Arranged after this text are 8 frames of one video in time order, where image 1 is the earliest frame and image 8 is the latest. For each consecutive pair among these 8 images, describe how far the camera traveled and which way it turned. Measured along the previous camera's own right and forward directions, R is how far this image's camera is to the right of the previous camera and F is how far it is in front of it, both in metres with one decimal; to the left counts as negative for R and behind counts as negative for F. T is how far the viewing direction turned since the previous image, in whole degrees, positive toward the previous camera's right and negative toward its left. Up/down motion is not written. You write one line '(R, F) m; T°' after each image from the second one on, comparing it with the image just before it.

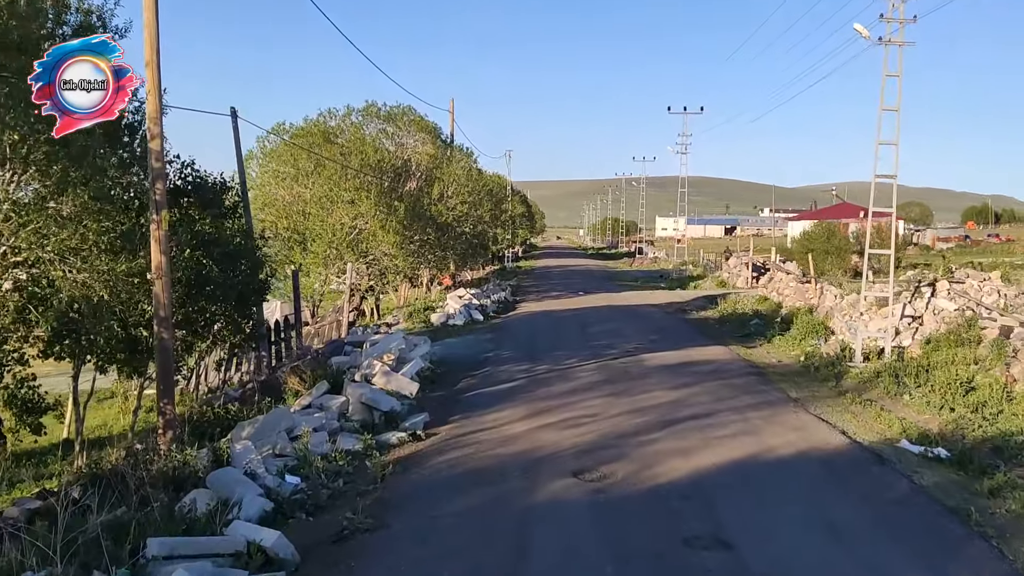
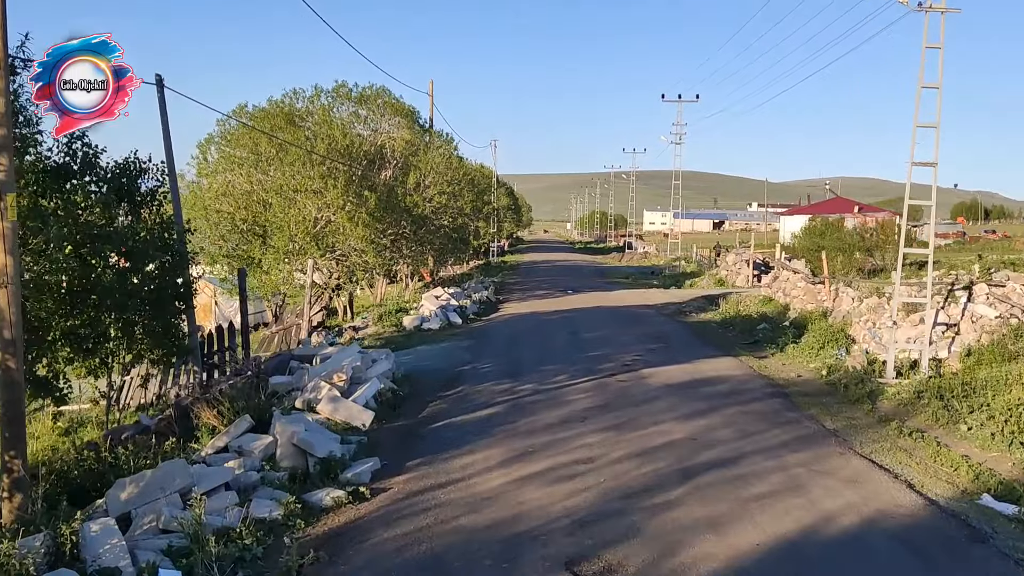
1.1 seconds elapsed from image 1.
(+0.1, +2.3) m; +1°
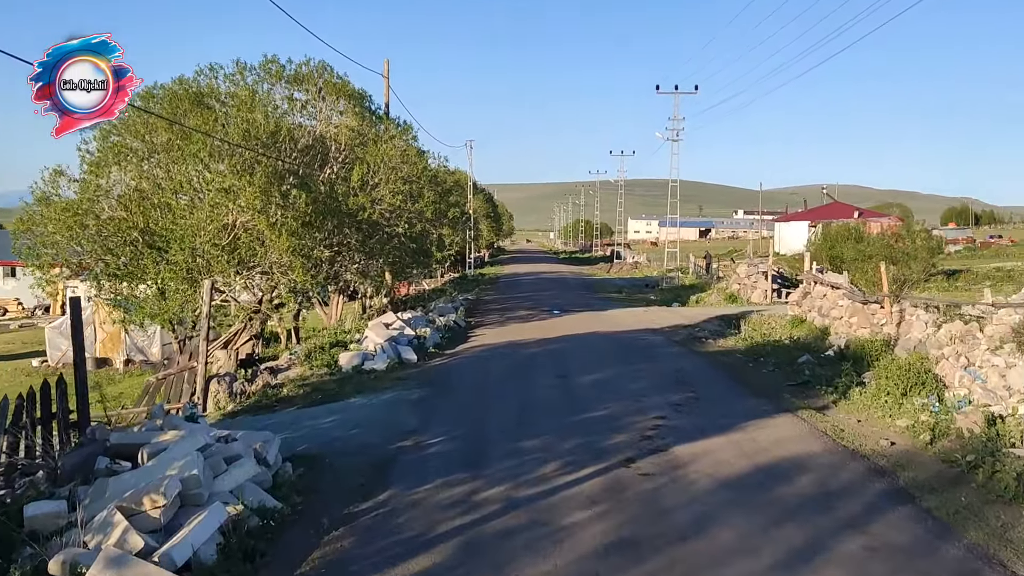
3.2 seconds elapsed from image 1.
(+0.2, +4.7) m; +1°
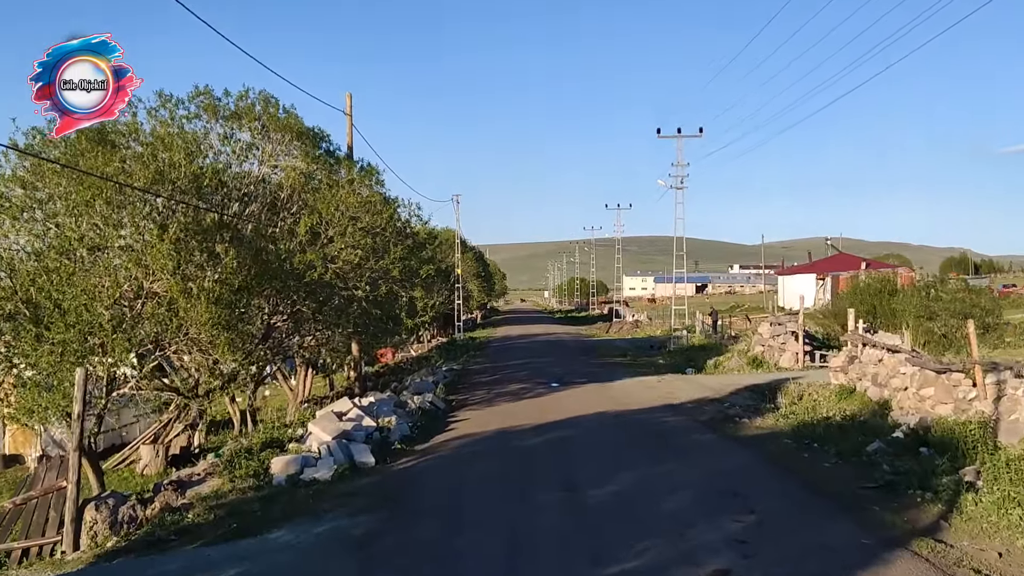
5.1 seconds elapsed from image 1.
(+0.1, +3.5) m; 0°
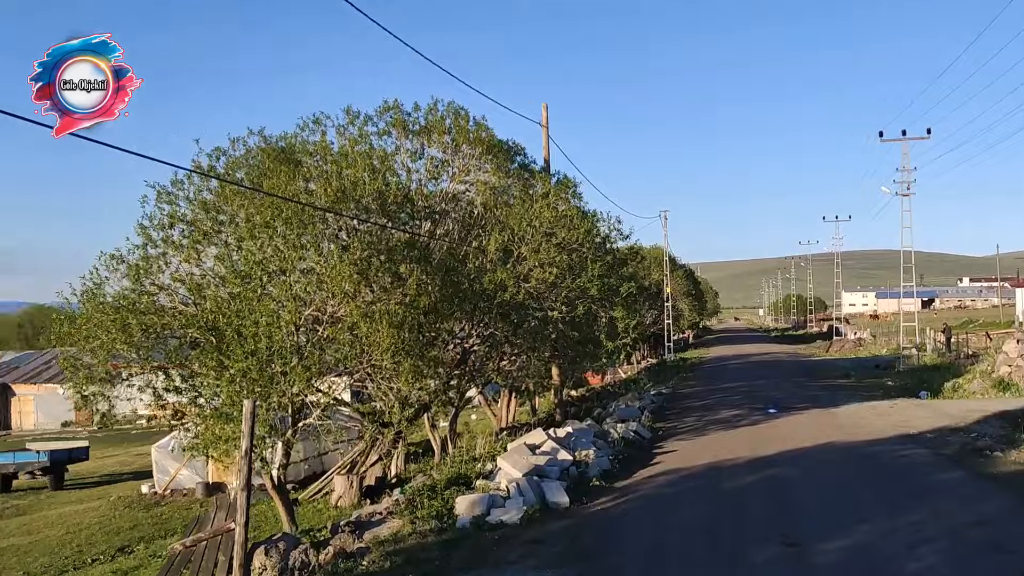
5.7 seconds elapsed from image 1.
(0.0, +1.3) m; -11°
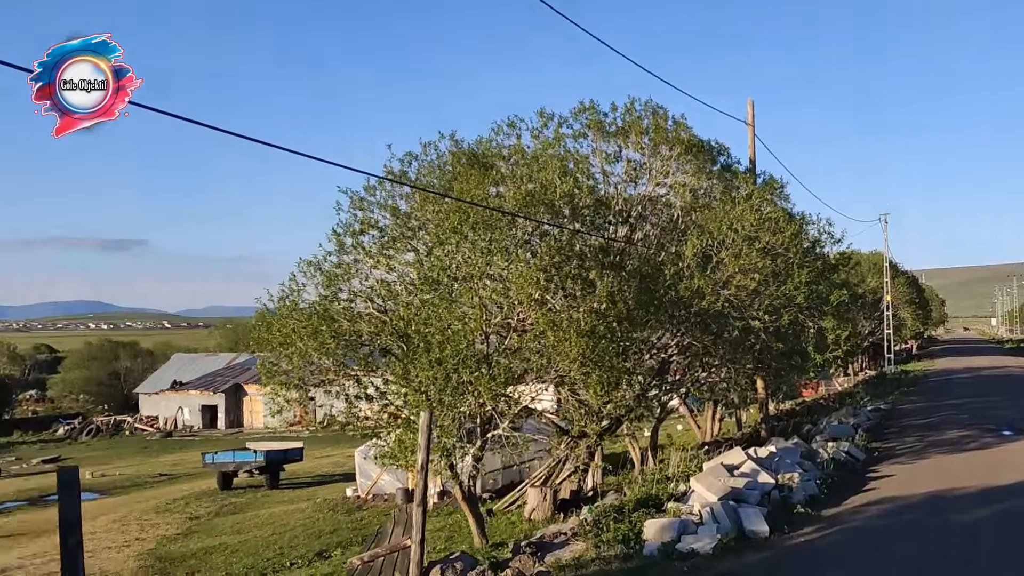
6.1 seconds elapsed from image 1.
(+0.2, +0.6) m; -11°
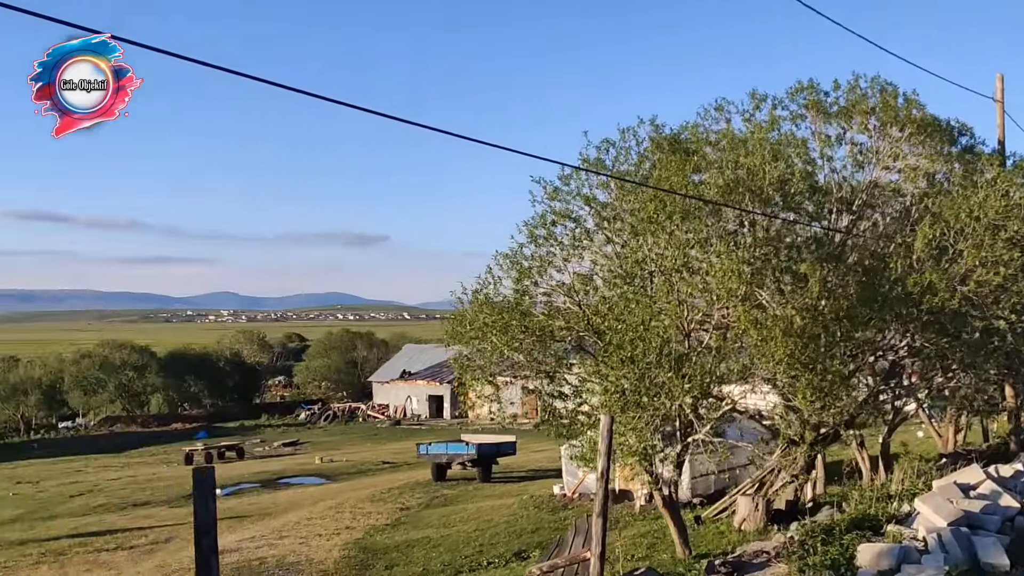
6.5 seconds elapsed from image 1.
(+0.3, +0.7) m; -12°
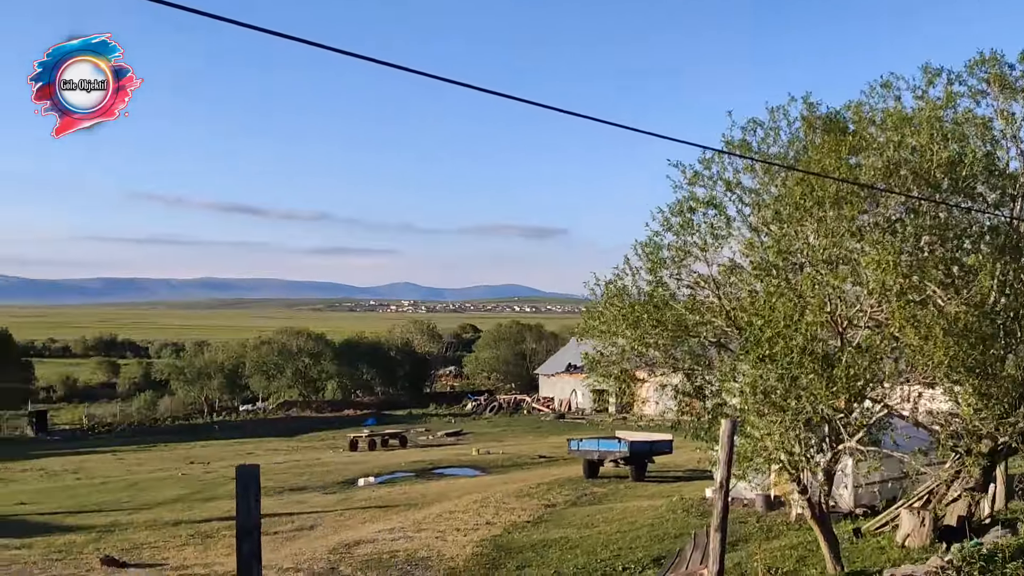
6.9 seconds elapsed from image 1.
(+0.4, +0.7) m; -9°
